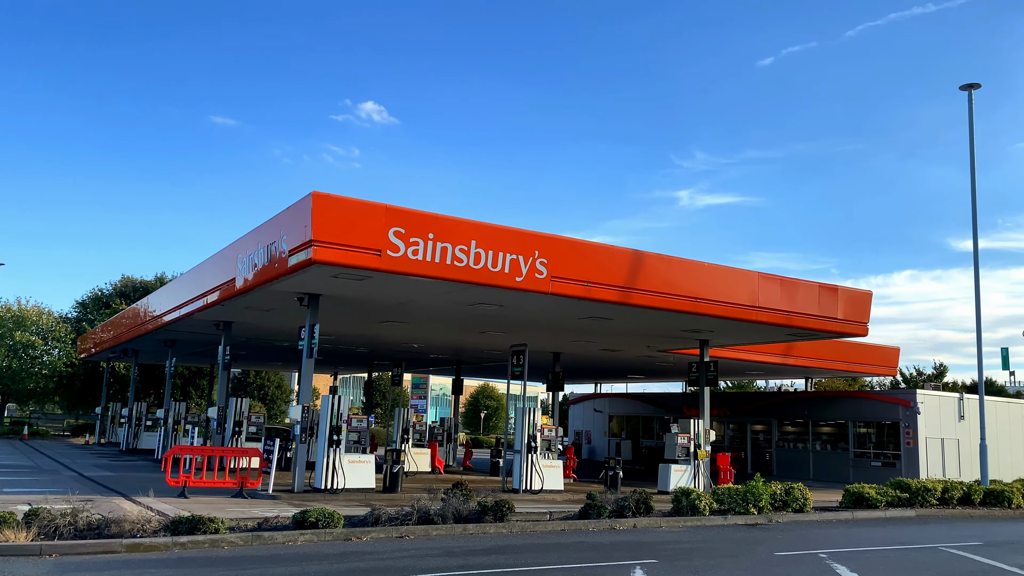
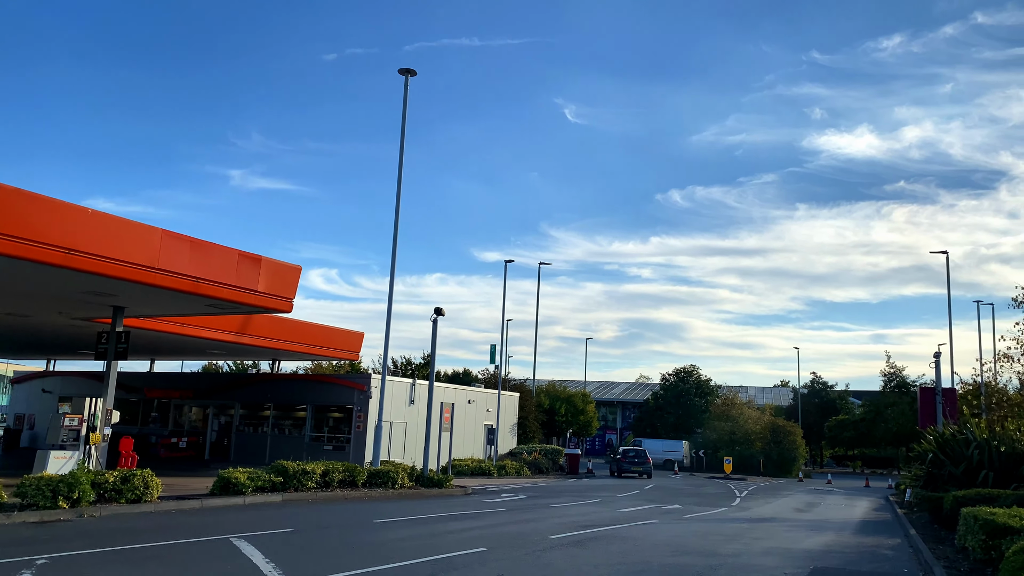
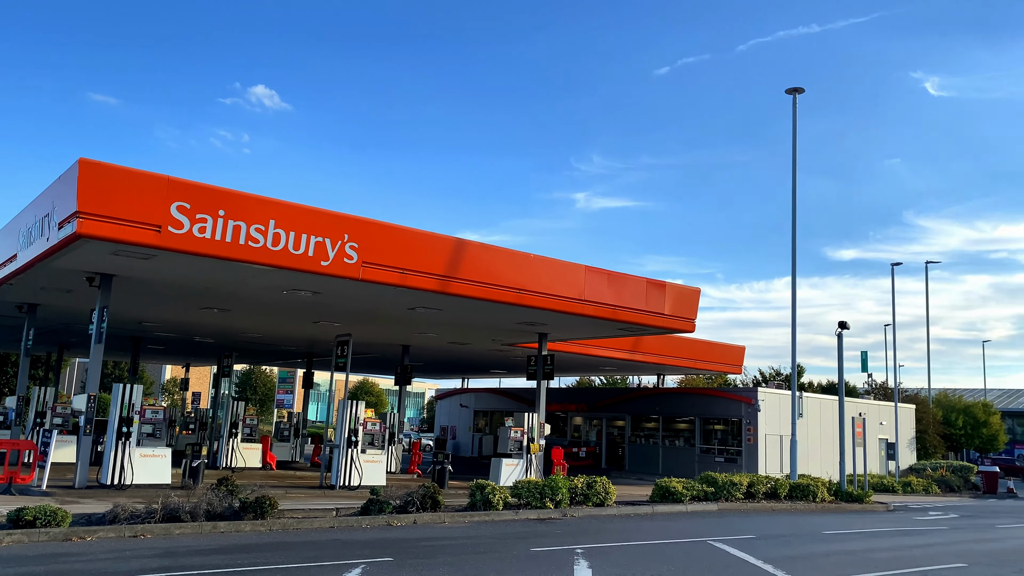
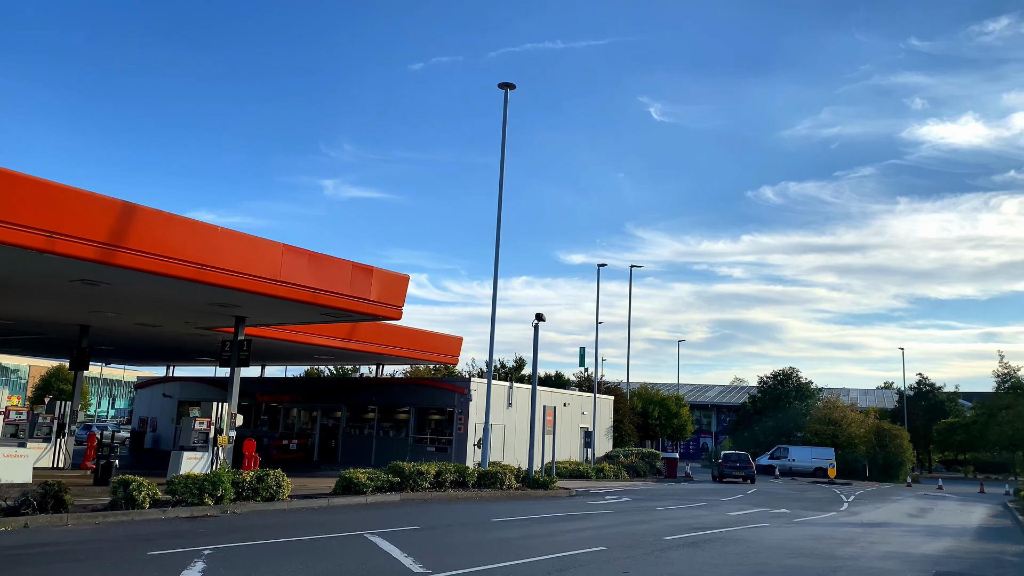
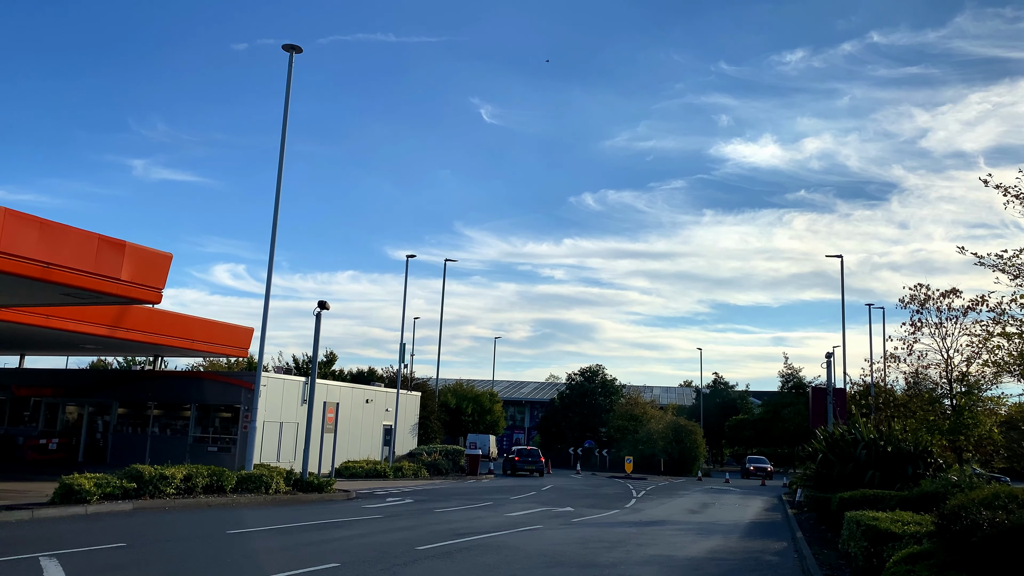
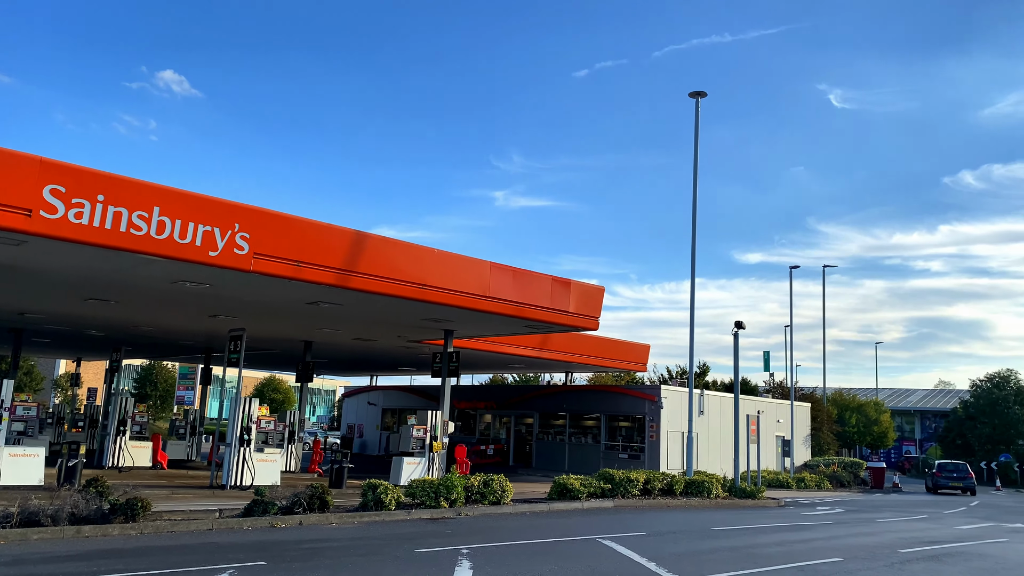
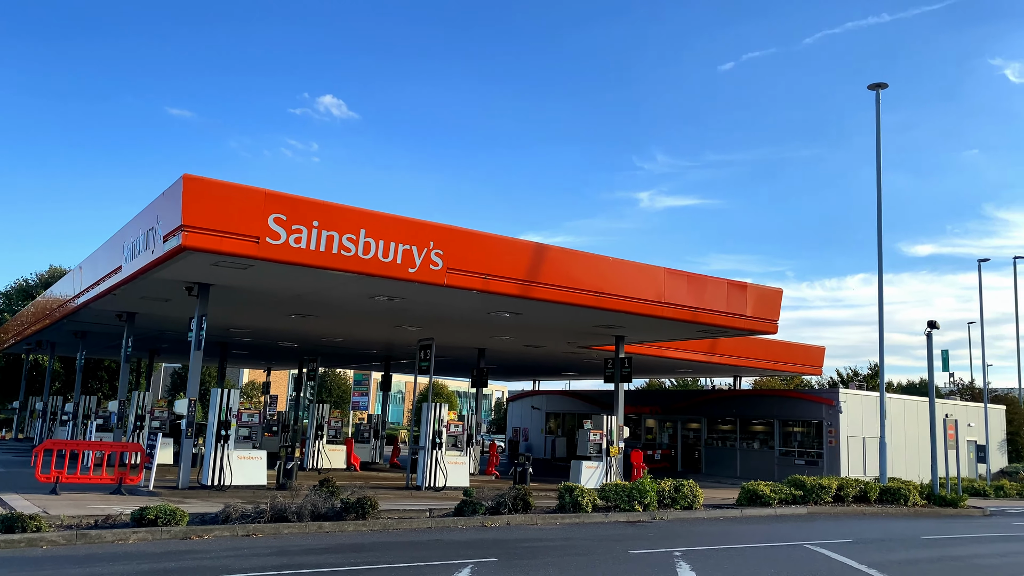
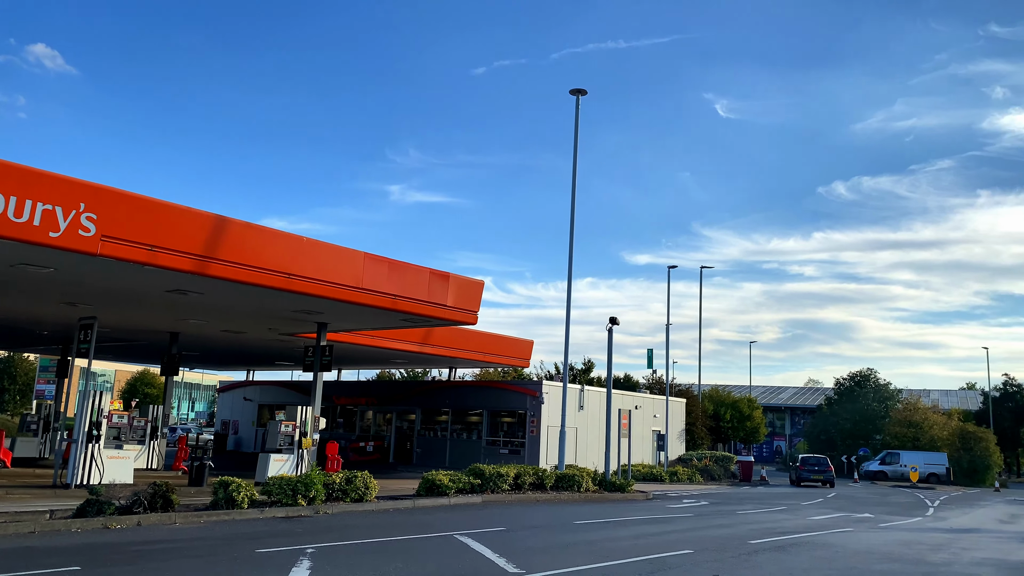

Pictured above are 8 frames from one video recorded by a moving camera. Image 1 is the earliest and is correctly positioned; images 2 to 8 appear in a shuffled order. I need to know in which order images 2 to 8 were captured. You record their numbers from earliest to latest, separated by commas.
7, 3, 6, 8, 4, 2, 5
